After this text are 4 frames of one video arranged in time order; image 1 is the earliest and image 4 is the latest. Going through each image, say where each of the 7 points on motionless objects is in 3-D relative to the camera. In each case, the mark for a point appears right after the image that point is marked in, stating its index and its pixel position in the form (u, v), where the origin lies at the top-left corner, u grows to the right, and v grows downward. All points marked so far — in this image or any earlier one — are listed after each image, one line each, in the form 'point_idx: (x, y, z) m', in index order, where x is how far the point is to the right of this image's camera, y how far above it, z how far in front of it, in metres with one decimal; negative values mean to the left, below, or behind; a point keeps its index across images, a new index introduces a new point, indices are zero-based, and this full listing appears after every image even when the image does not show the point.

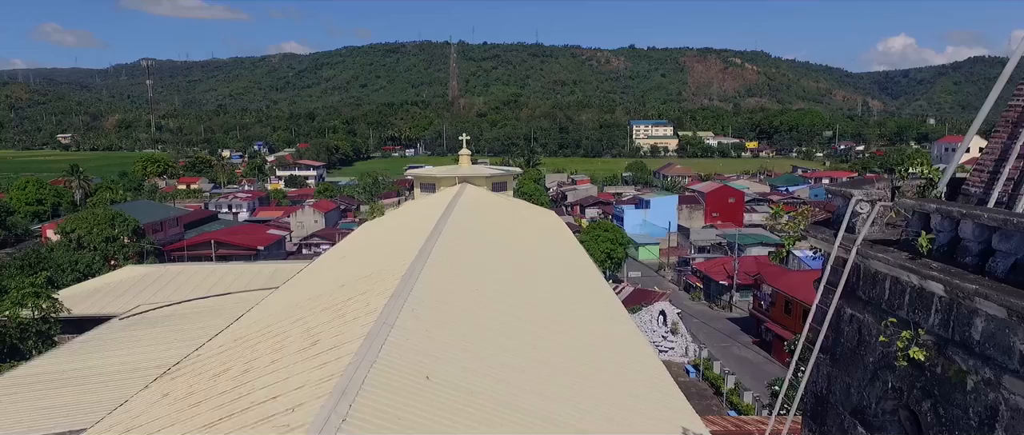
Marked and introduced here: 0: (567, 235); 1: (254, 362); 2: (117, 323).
0: (+1.3, -0.6, +13.2) m
1: (-2.9, -1.6, +6.8) m
2: (-8.4, -2.2, +13.3) m
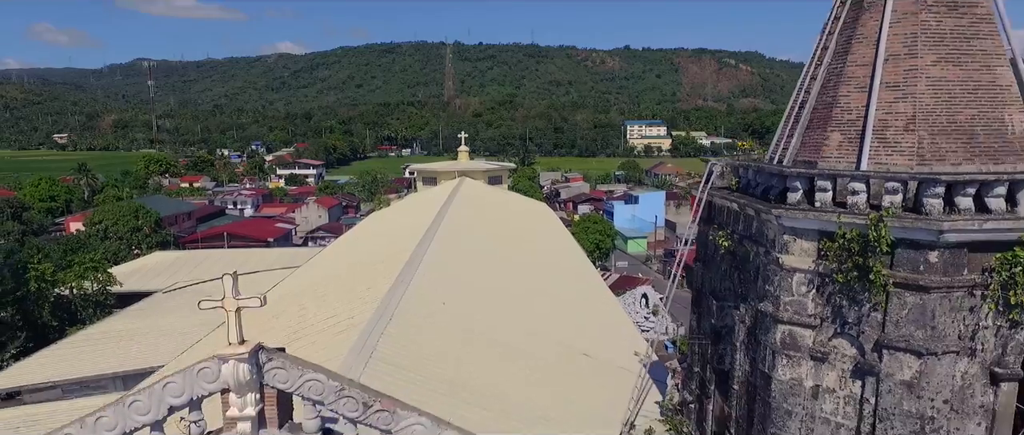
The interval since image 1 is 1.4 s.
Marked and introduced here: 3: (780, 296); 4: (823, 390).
0: (+1.2, -0.3, +15.2) m
1: (-2.9, -1.3, +8.8) m
2: (-8.5, -1.9, +15.2) m
3: (+1.7, -0.5, +3.8) m
4: (+1.9, -1.0, +3.7) m
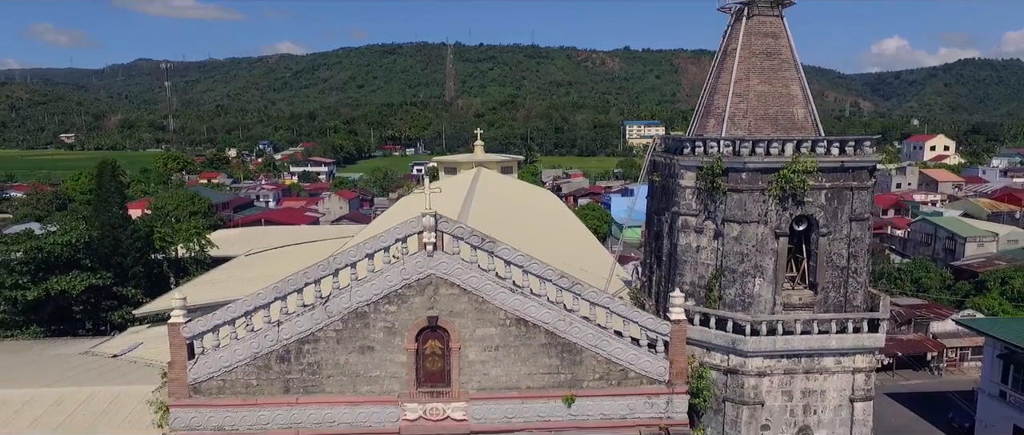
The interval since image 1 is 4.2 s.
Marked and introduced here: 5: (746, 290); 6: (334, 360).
0: (+1.6, +0.4, +19.0) m
1: (-2.5, -0.6, +12.6) m
2: (-8.1, -1.2, +19.0) m
3: (+2.1, +0.2, +7.5) m
4: (+2.3, -0.4, +7.5) m
5: (+2.7, -0.8, +7.3) m
6: (-2.0, -1.6, +7.0) m
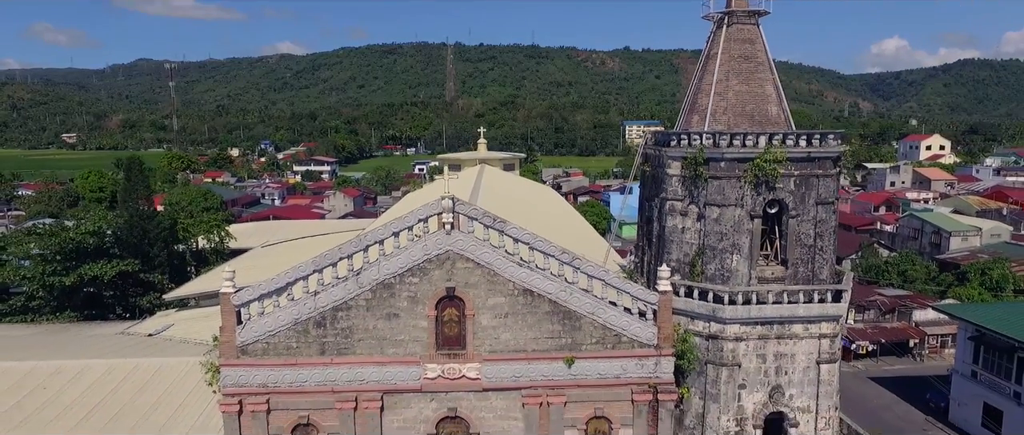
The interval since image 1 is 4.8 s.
0: (+1.7, +0.6, +20.0) m
1: (-2.5, -0.4, +13.6) m
2: (-8.0, -1.0, +20.0) m
3: (+2.2, +0.4, +8.5) m
4: (+2.4, -0.1, +8.5) m
5: (+2.8, -0.6, +8.3) m
6: (-1.9, -1.4, +8.0) m
